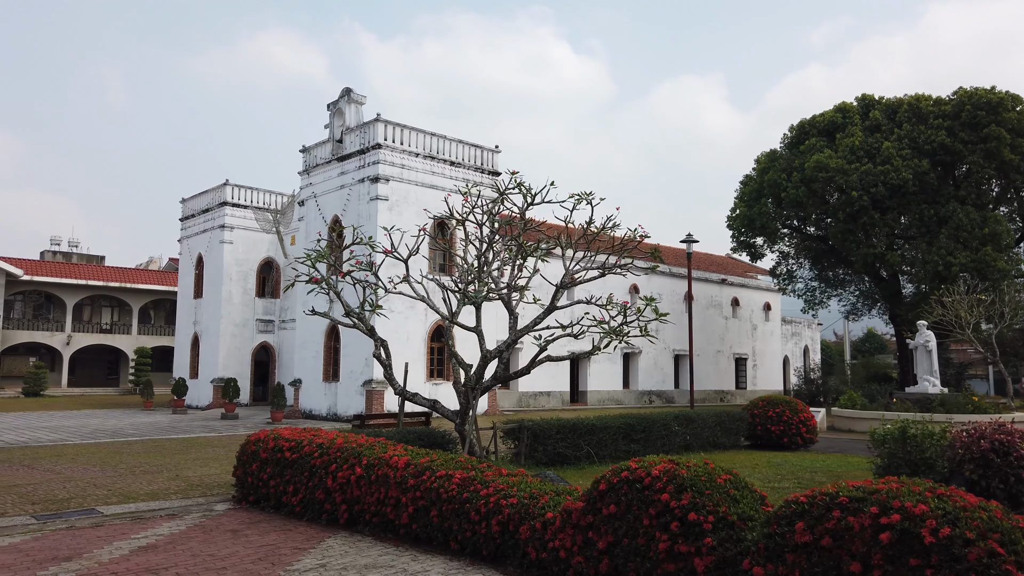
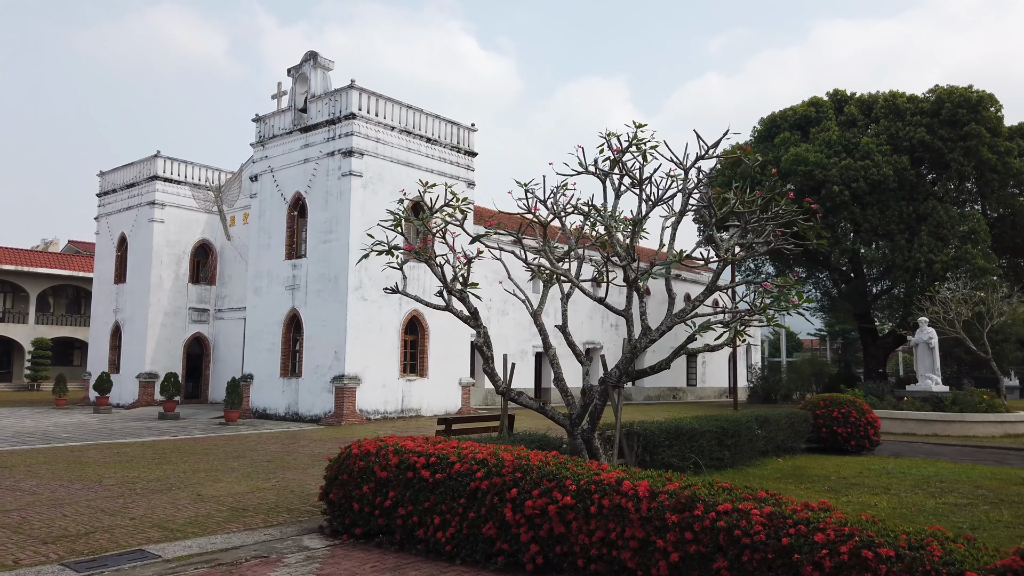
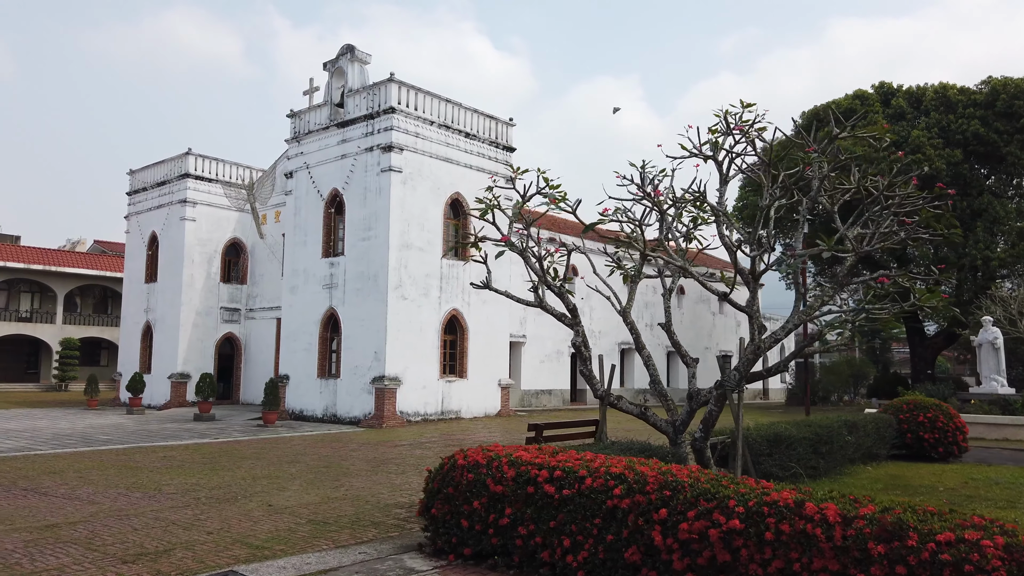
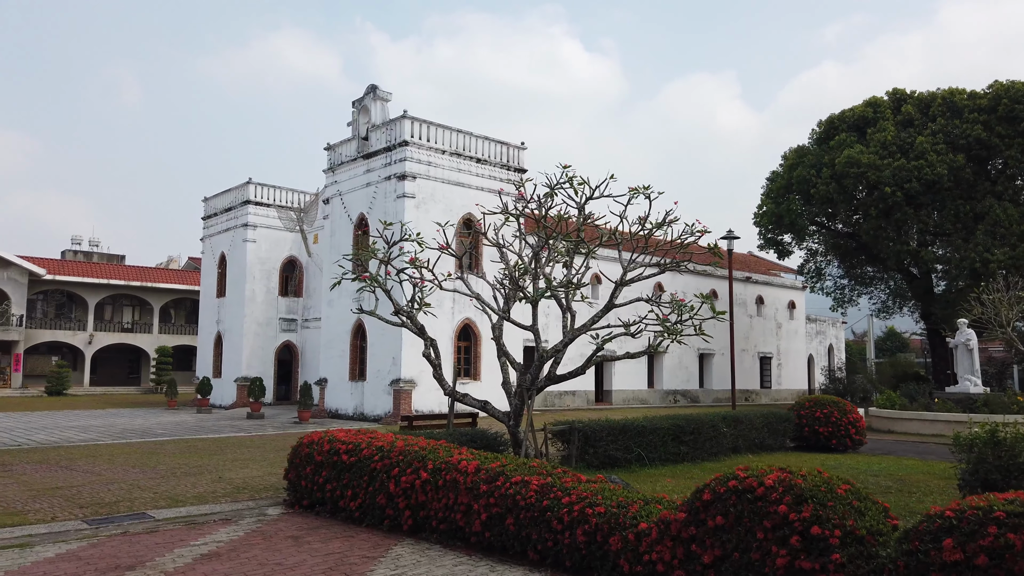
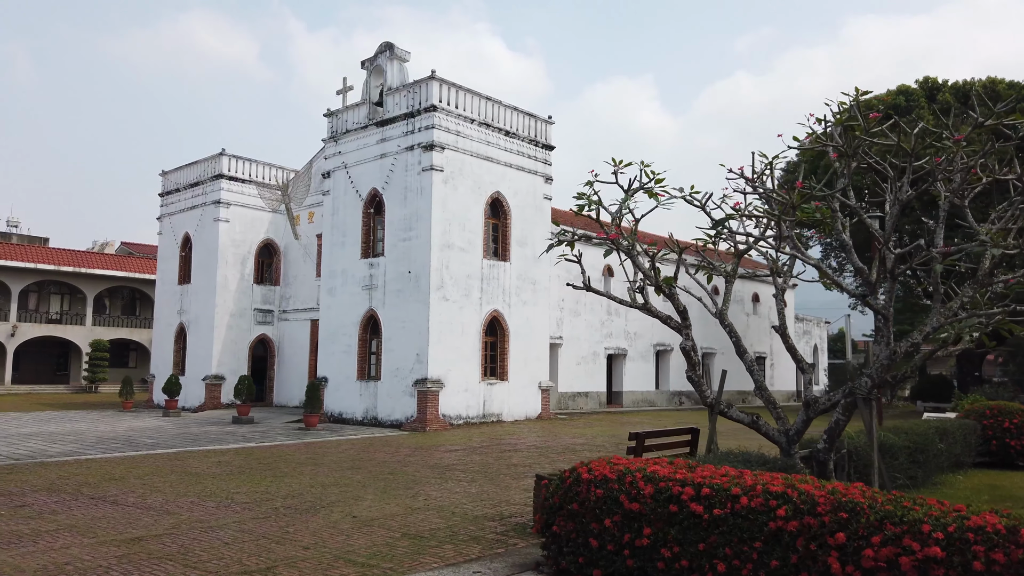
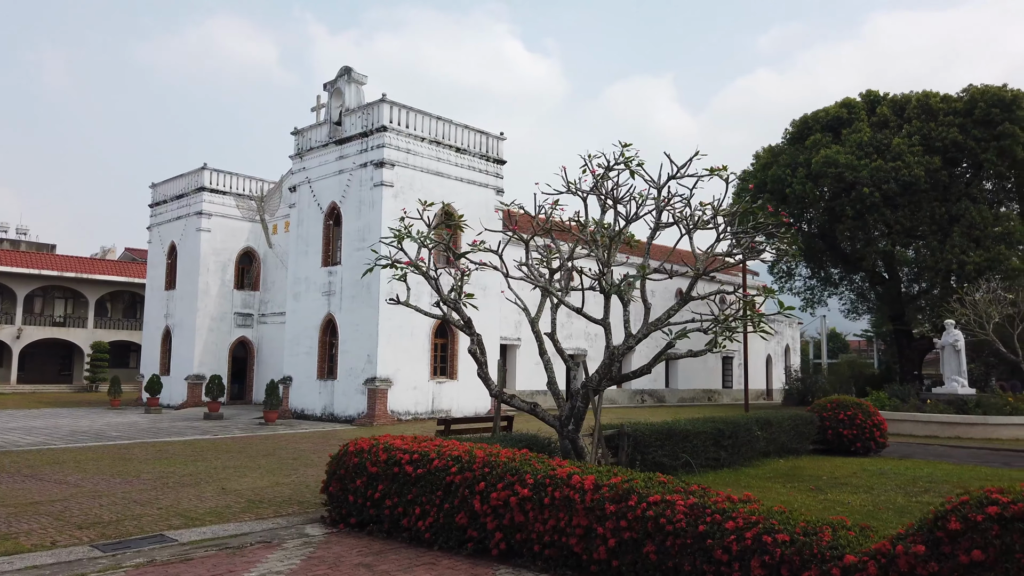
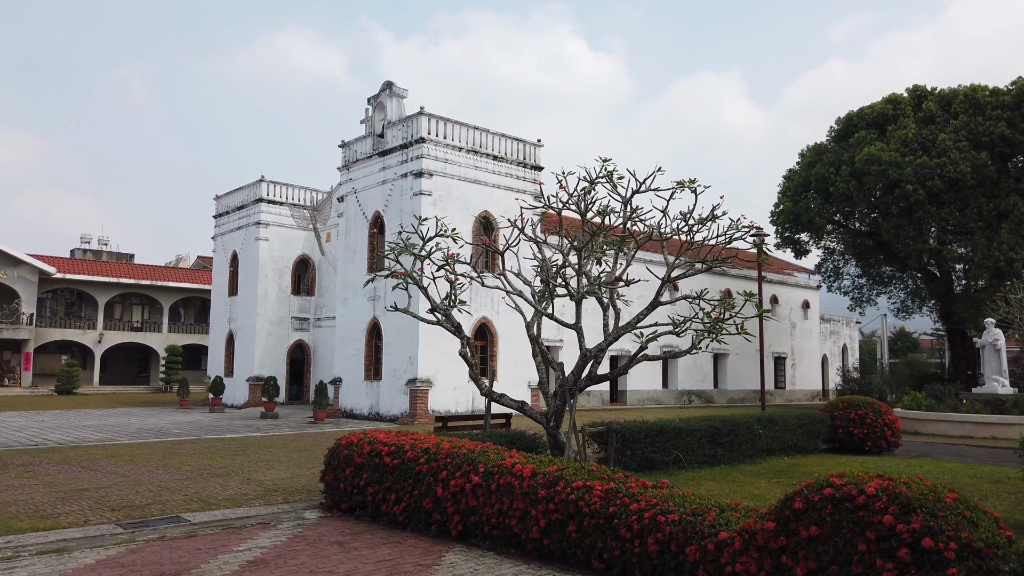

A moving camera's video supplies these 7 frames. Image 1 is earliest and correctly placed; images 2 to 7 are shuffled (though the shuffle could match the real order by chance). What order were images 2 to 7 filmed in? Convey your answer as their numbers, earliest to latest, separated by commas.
4, 7, 6, 2, 3, 5
